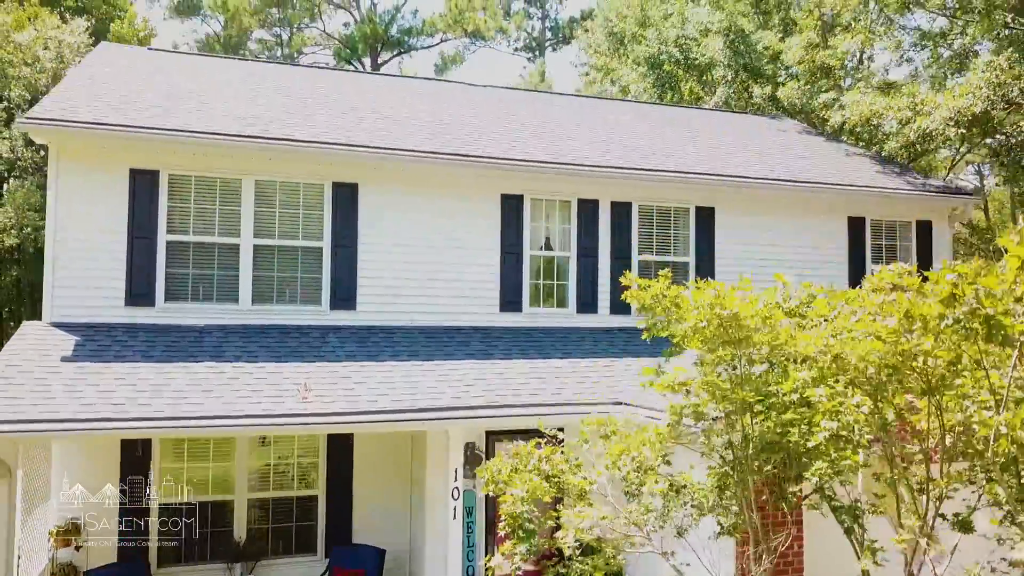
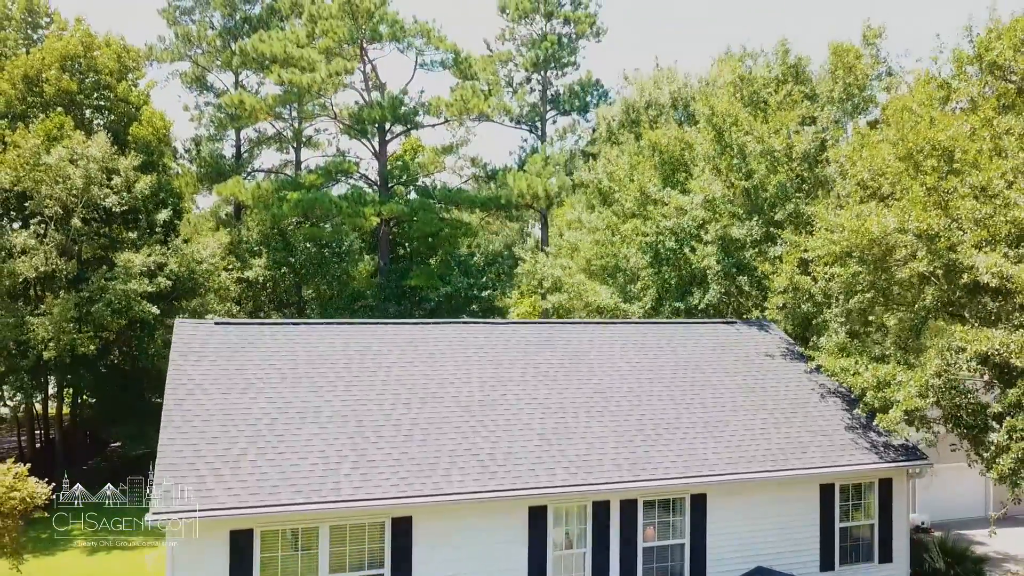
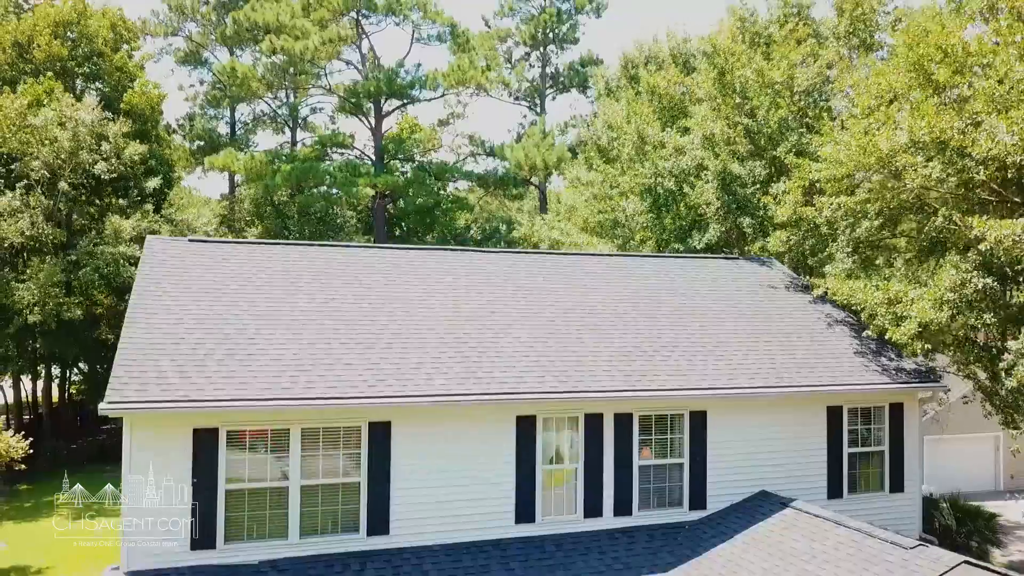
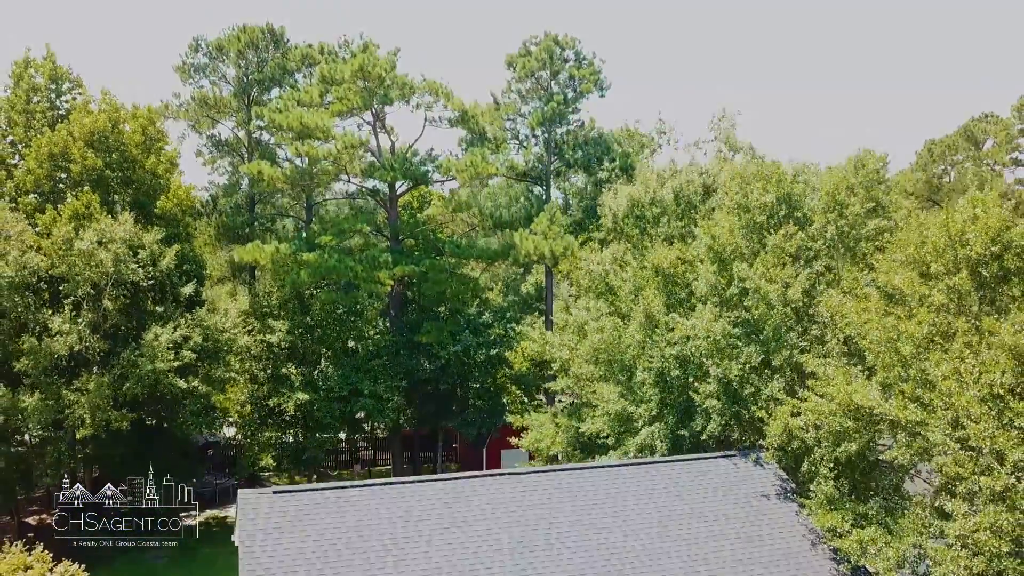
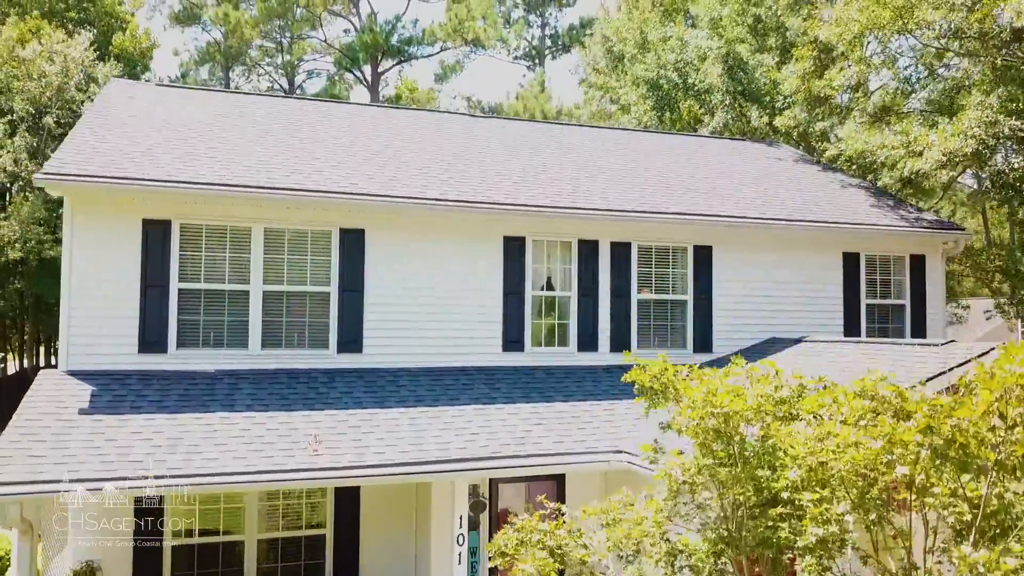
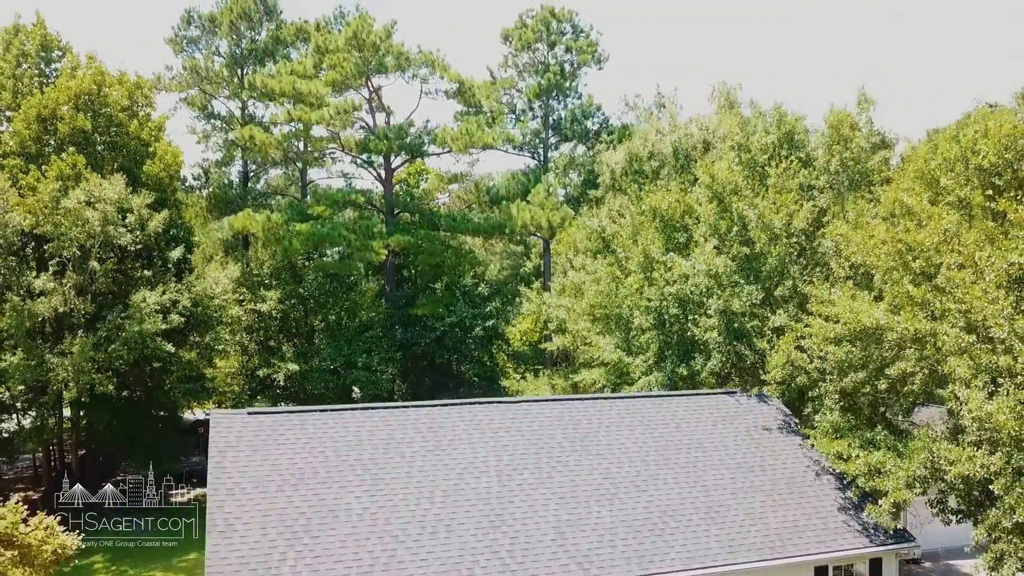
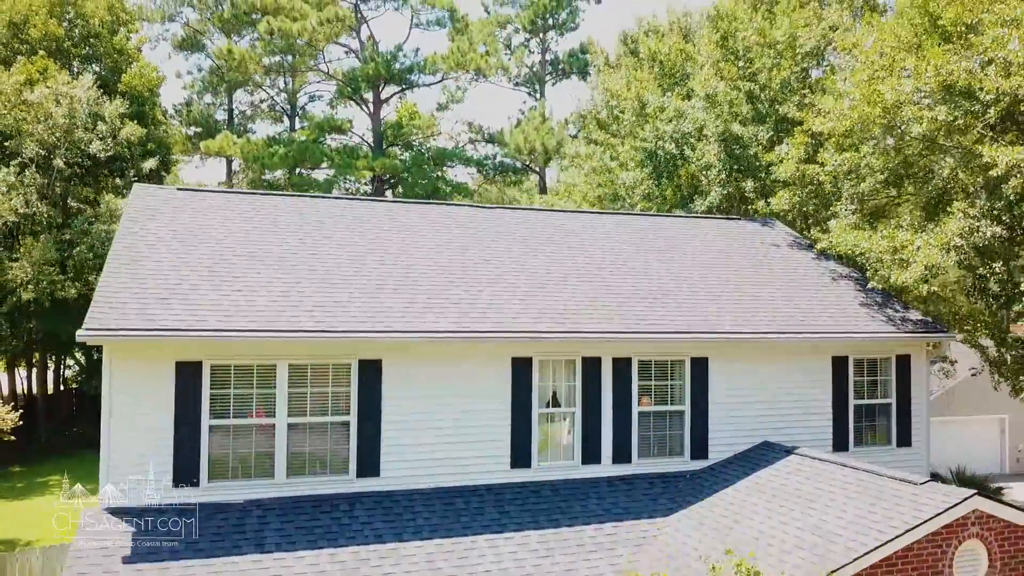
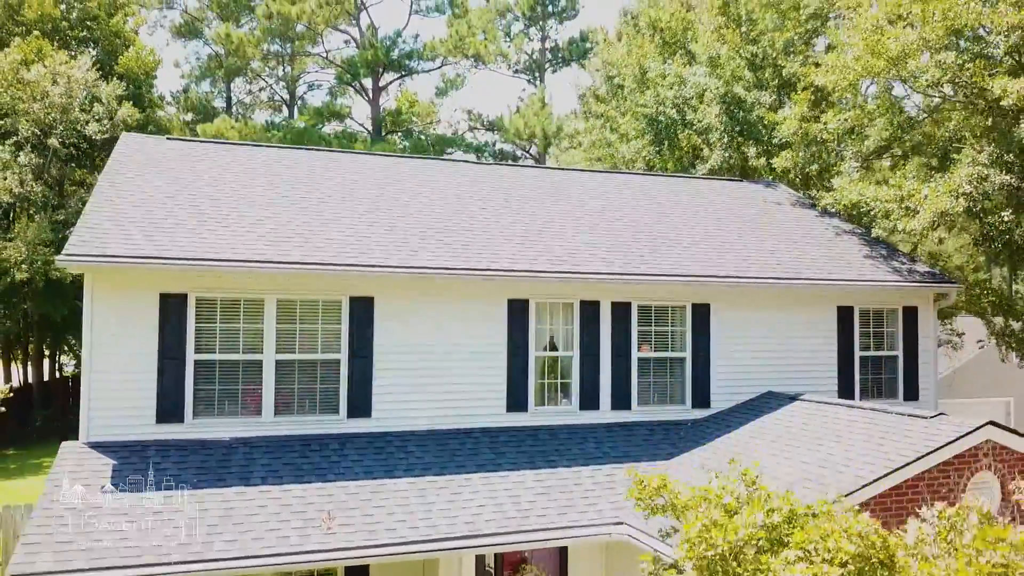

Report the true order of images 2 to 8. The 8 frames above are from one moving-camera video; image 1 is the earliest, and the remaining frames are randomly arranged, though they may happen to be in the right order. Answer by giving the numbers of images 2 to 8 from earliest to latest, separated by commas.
5, 8, 7, 3, 2, 6, 4
